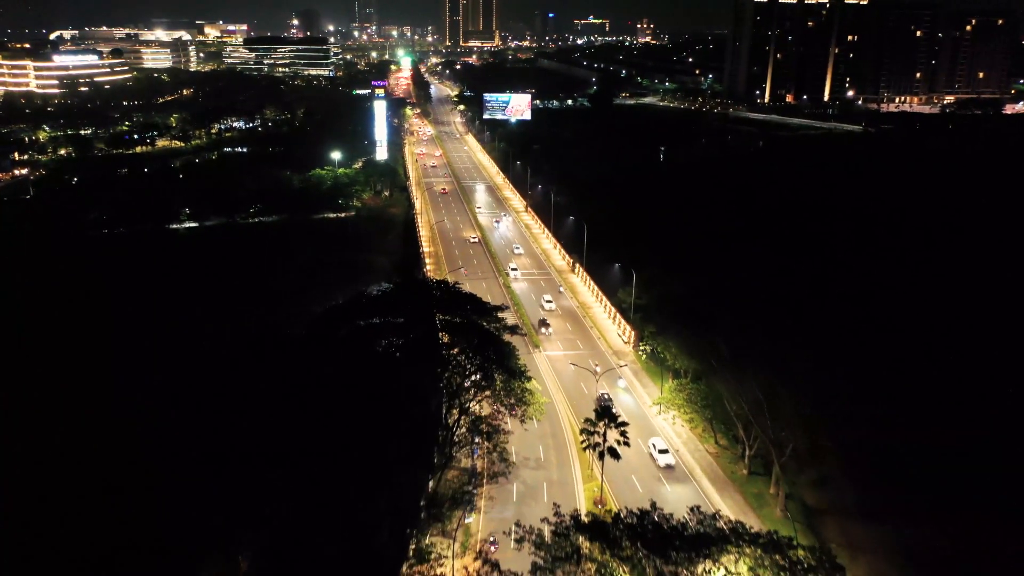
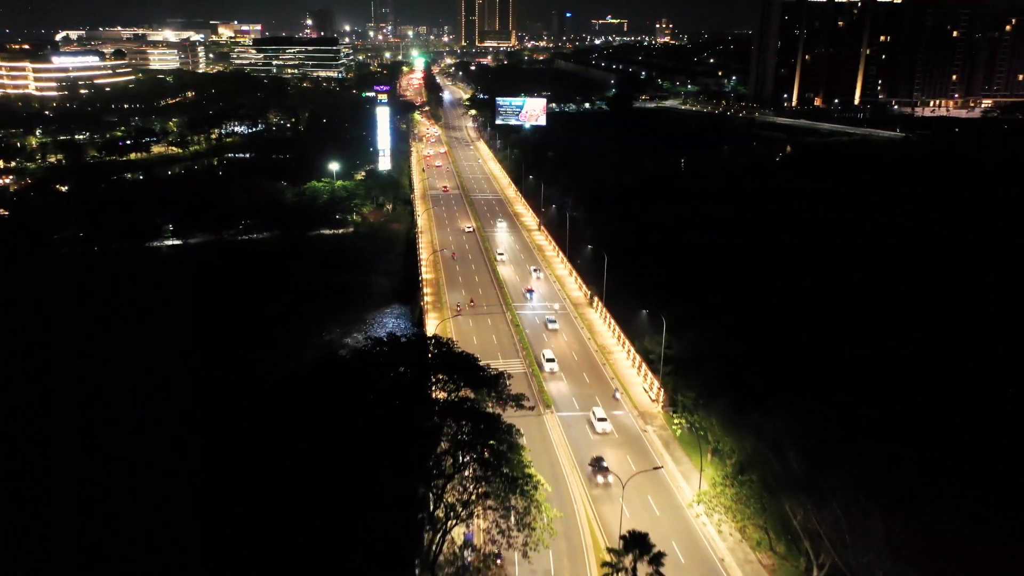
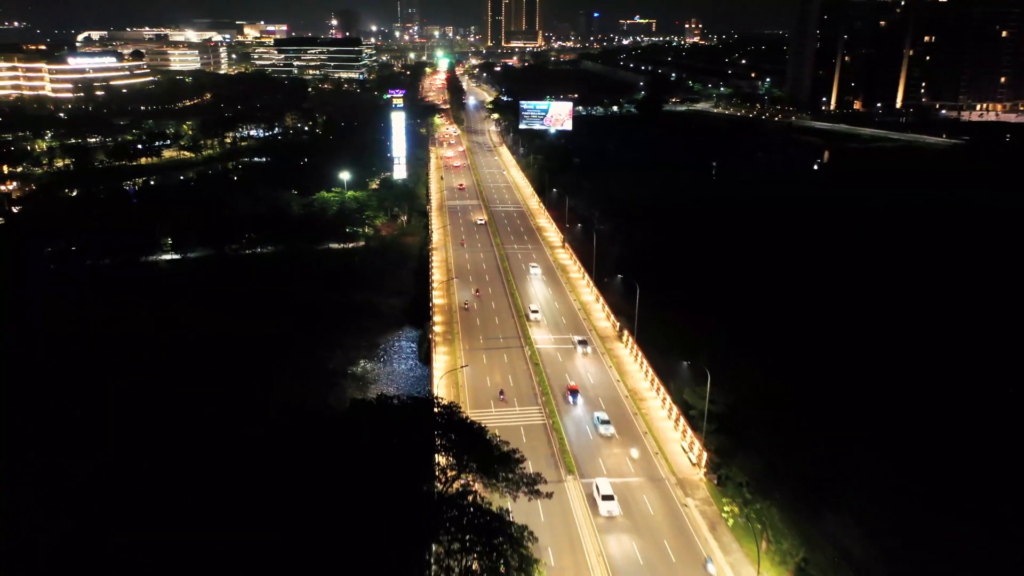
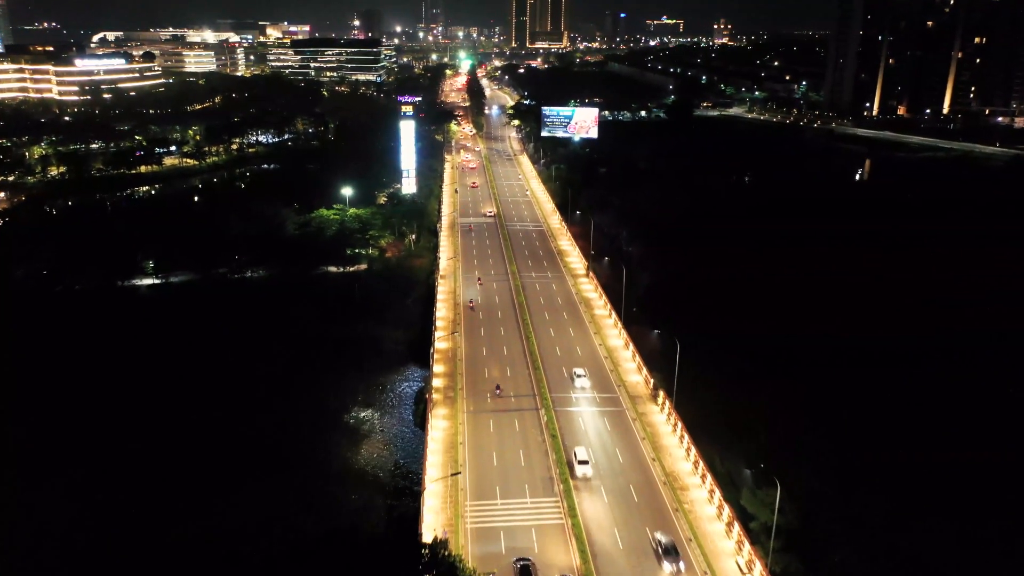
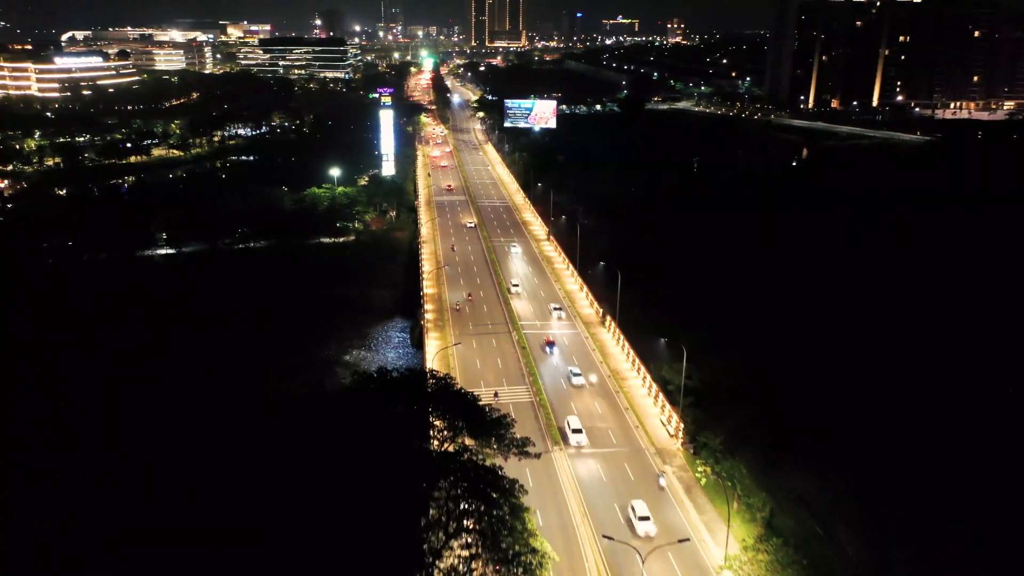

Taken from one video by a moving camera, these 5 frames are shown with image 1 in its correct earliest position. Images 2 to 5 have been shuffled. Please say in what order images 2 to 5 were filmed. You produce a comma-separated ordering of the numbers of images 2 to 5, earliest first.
2, 5, 3, 4
